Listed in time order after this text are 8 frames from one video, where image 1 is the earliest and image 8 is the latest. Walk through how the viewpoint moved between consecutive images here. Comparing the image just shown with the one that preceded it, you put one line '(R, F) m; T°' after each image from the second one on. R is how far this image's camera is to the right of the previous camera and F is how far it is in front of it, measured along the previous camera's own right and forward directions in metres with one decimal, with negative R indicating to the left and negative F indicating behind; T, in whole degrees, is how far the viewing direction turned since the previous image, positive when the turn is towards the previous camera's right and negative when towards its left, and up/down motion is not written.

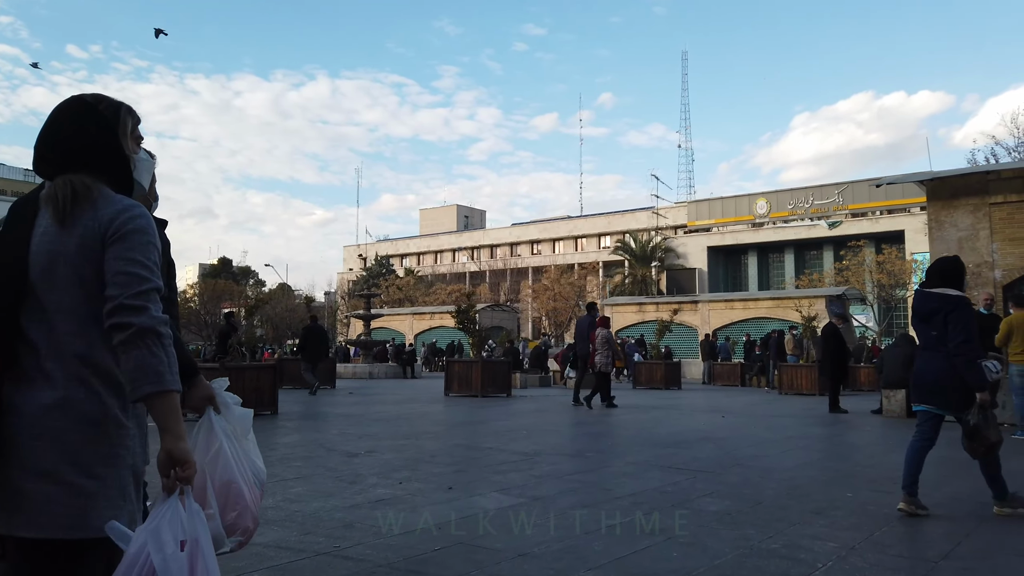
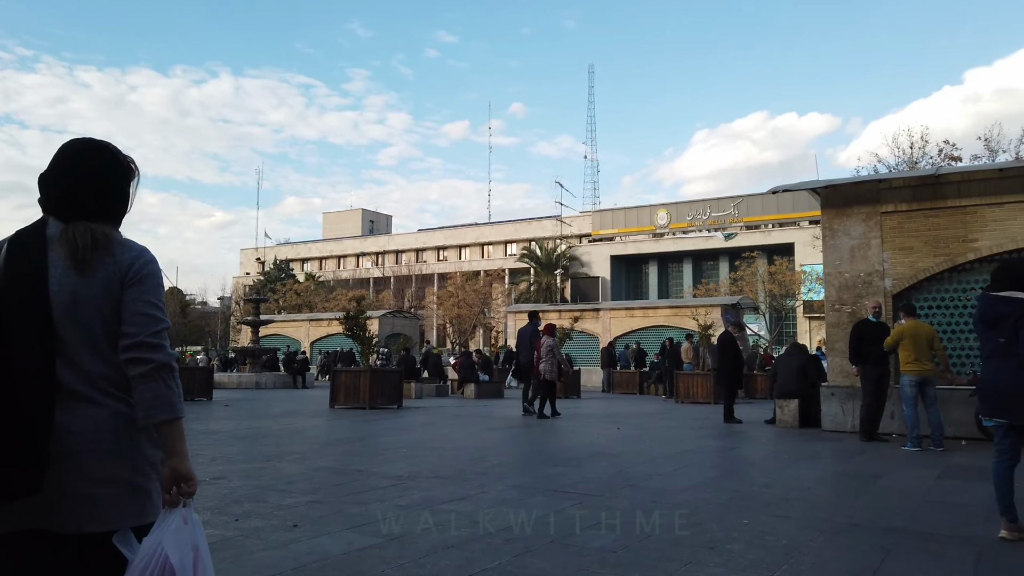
(+0.4, +0.9) m; +7°
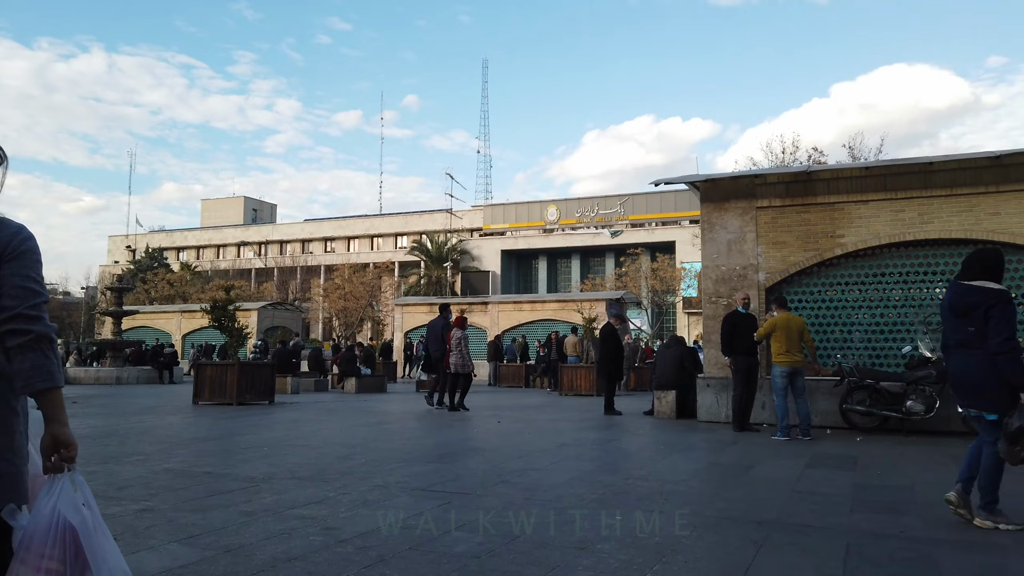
(+0.2, +0.5) m; +8°
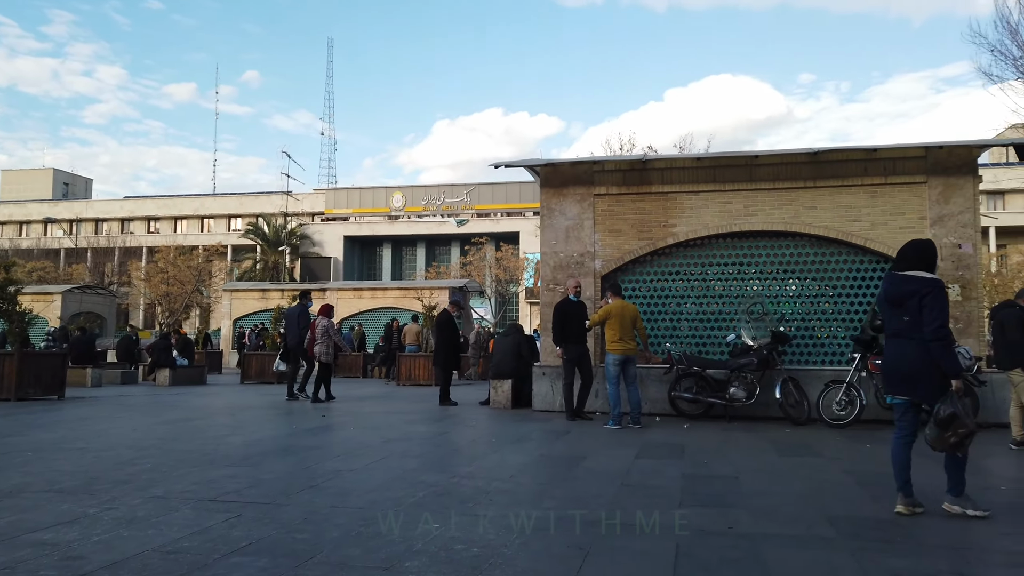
(+0.3, +0.7) m; +12°
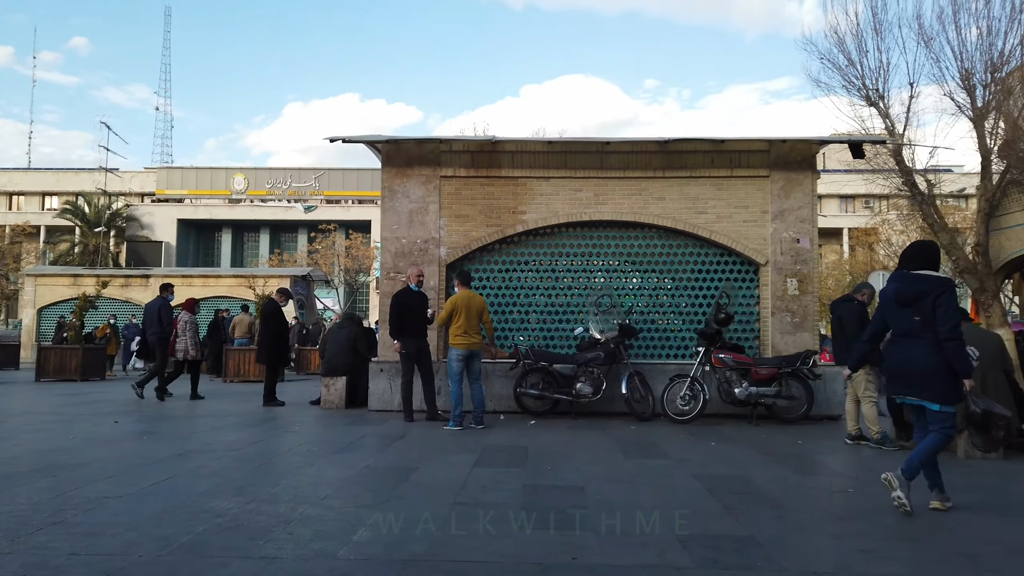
(+0.3, +0.9) m; +11°
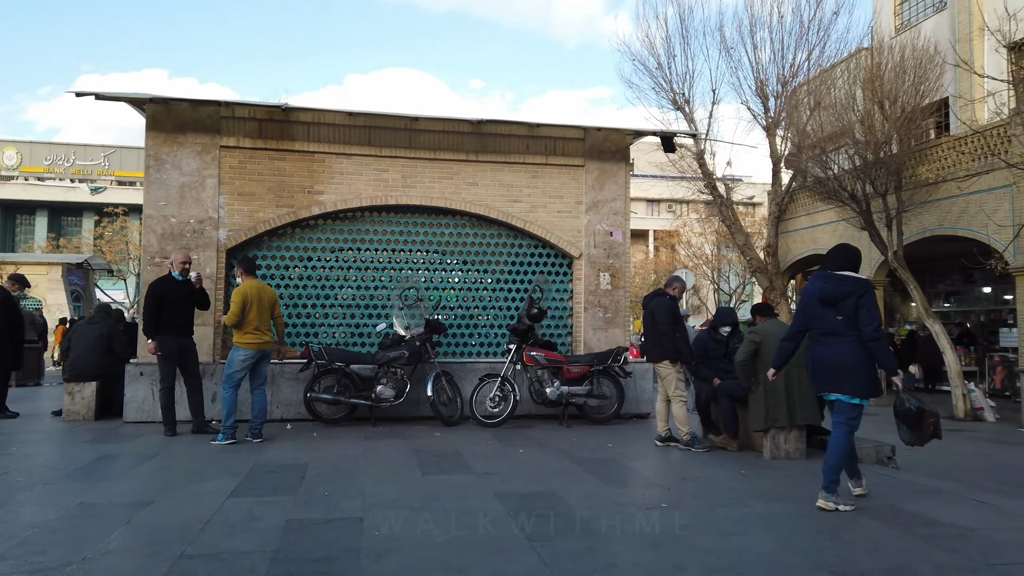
(+0.4, +1.0) m; +14°
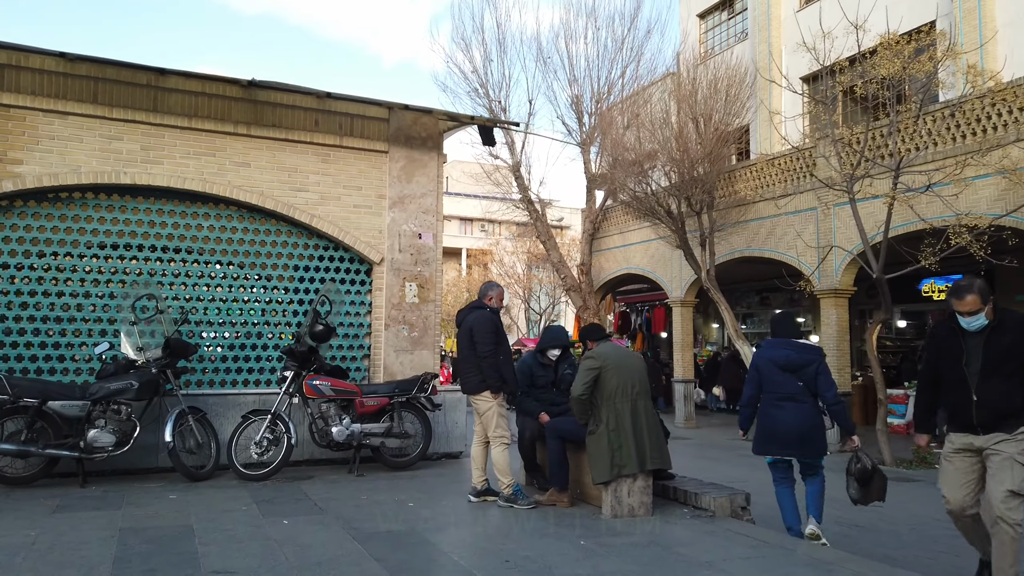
(+0.3, +1.9) m; +14°
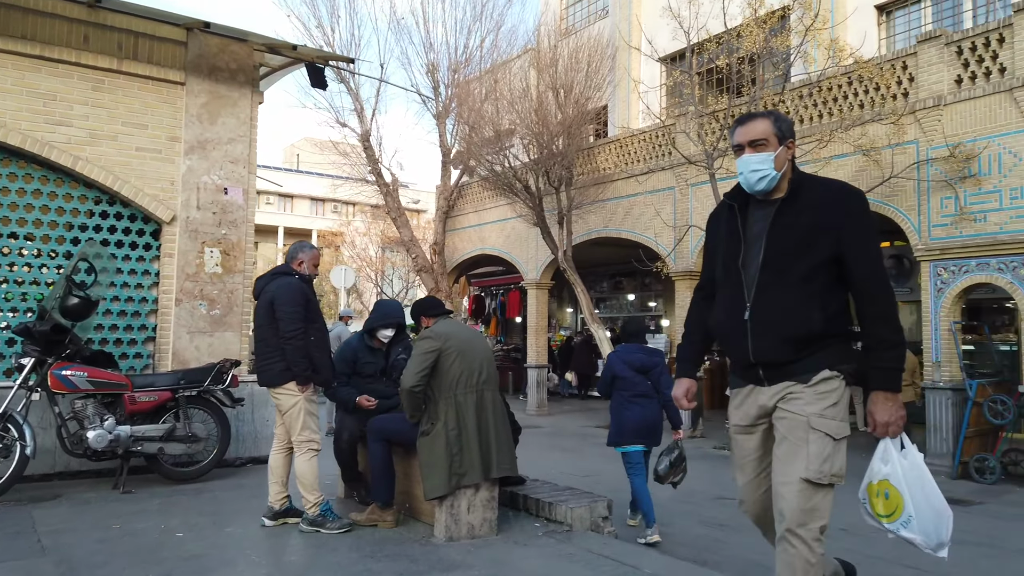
(+0.3, +1.3) m; +11°
